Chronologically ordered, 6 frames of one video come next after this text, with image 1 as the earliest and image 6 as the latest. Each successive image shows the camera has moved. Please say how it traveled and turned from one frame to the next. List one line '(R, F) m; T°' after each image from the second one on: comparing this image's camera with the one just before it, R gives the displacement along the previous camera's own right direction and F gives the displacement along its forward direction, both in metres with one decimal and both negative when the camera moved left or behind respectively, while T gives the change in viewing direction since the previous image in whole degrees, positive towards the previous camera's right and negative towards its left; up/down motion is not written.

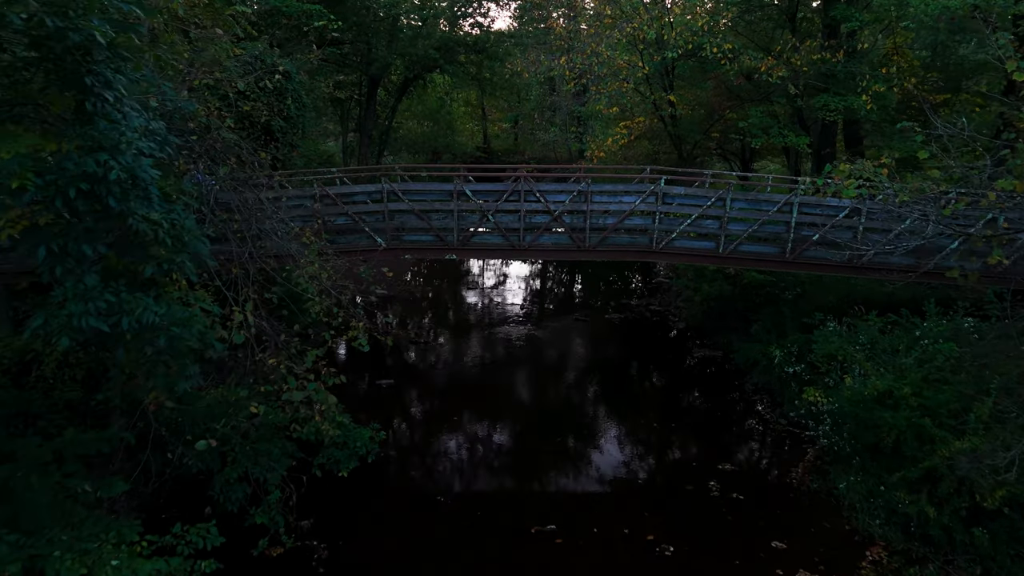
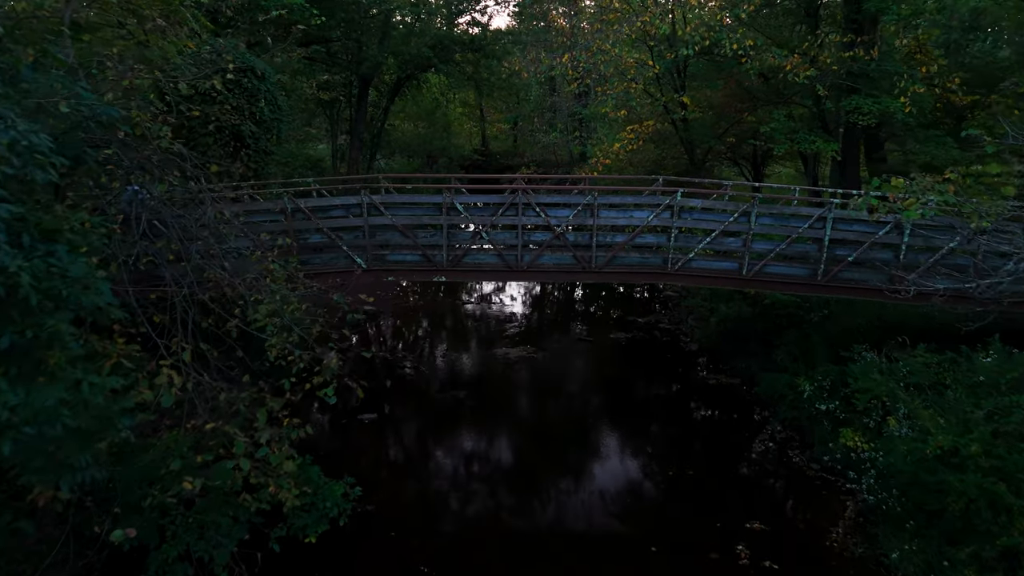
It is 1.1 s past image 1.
(+0.1, +1.2) m; 0°
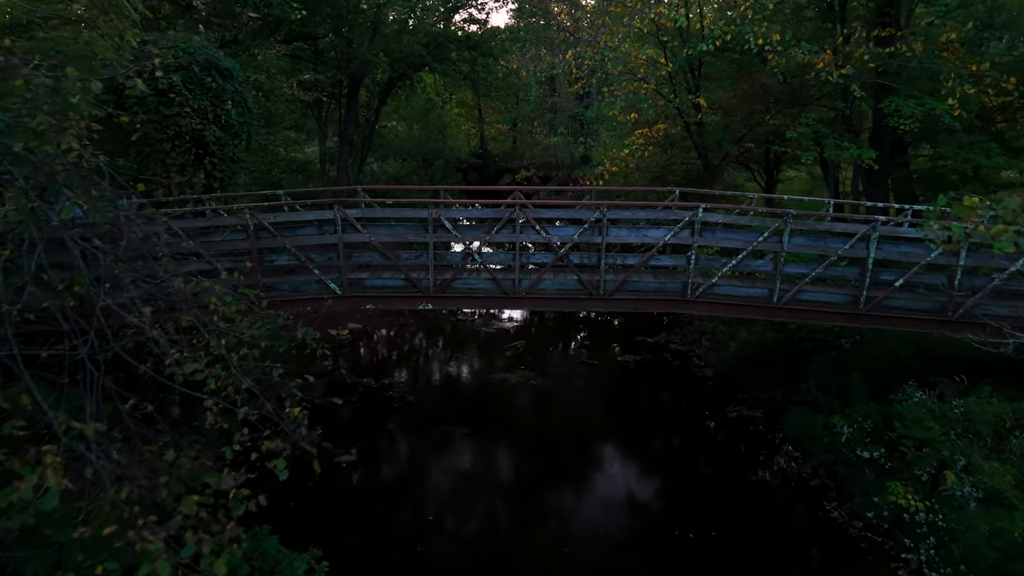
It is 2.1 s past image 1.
(+0.1, +1.2) m; 0°
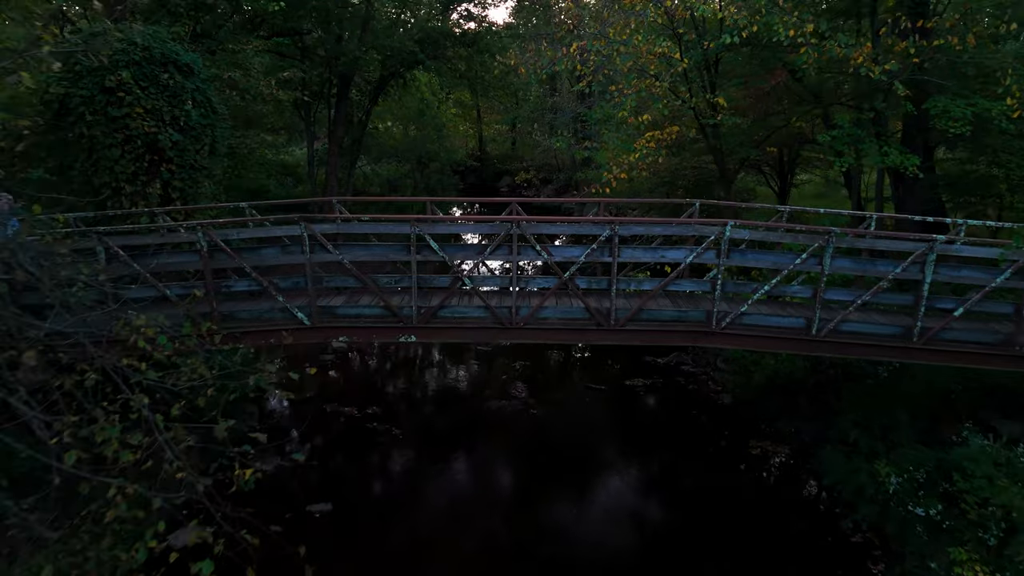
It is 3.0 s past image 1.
(+0.1, +1.1) m; 0°
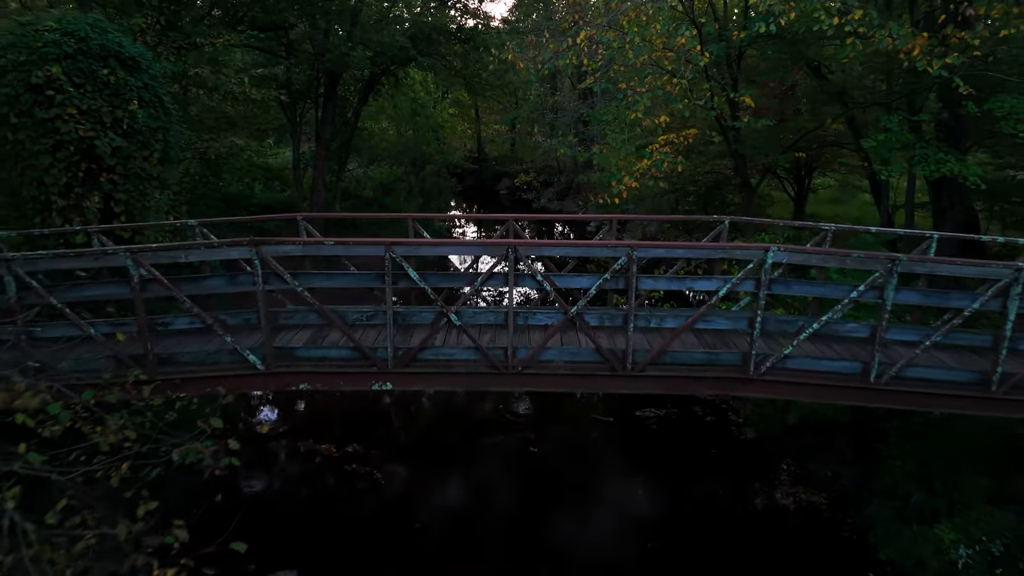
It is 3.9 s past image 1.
(+0.1, +1.2) m; 0°
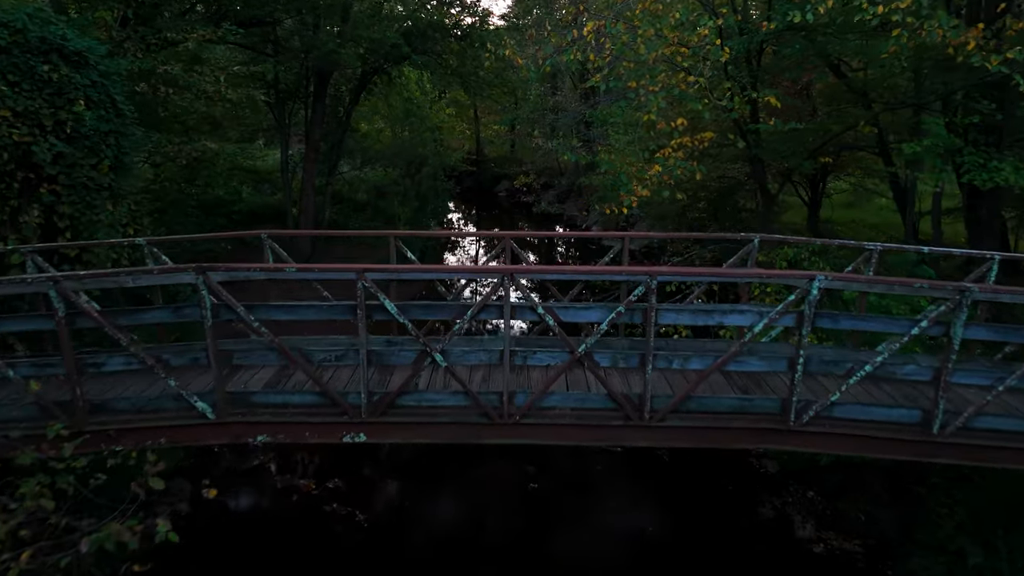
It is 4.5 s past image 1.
(0.0, +0.9) m; 0°
